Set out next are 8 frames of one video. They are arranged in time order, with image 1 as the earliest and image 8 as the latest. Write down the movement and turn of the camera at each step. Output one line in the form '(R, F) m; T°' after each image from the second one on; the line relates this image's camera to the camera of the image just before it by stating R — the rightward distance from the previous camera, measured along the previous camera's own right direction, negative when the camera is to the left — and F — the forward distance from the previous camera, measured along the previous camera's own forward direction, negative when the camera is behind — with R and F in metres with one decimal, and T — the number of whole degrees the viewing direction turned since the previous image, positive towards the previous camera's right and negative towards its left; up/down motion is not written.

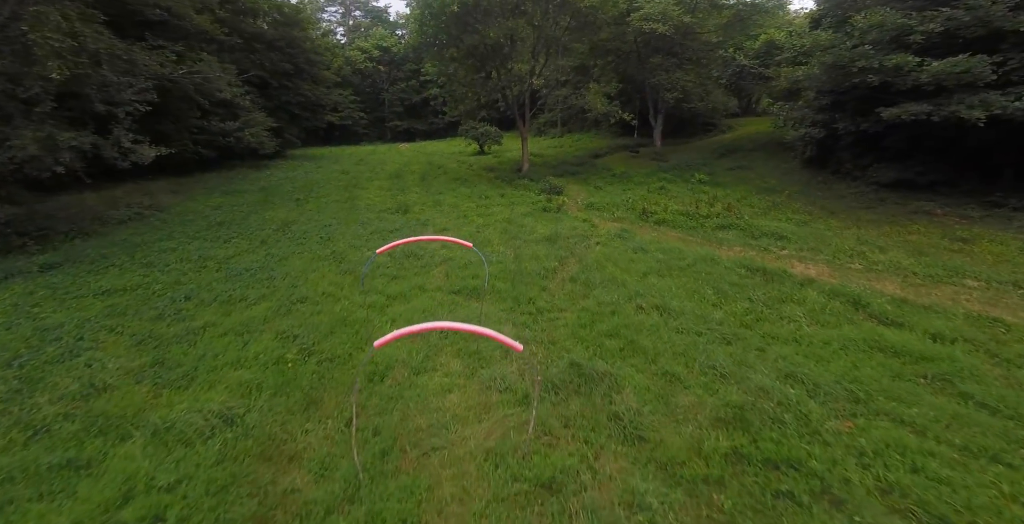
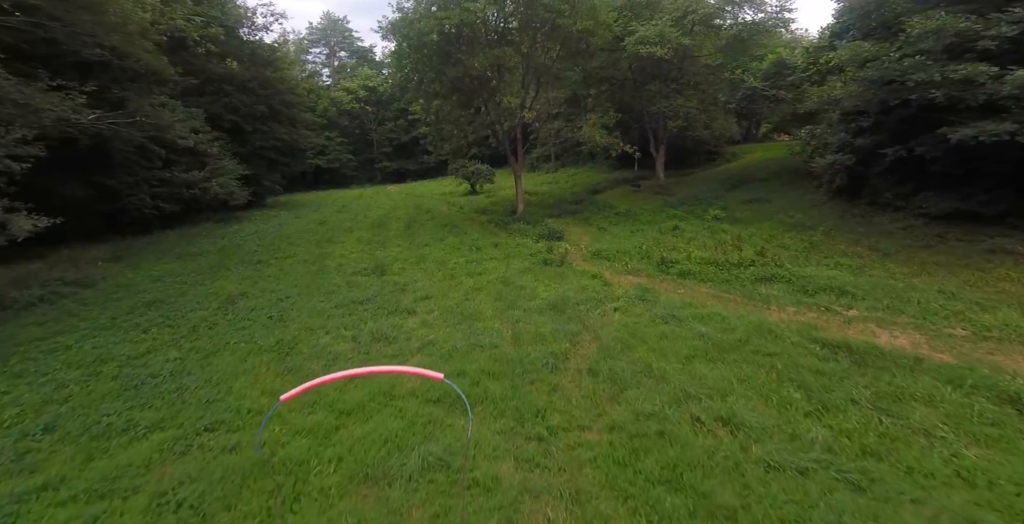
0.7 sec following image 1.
(0.0, +2.1) m; +1°
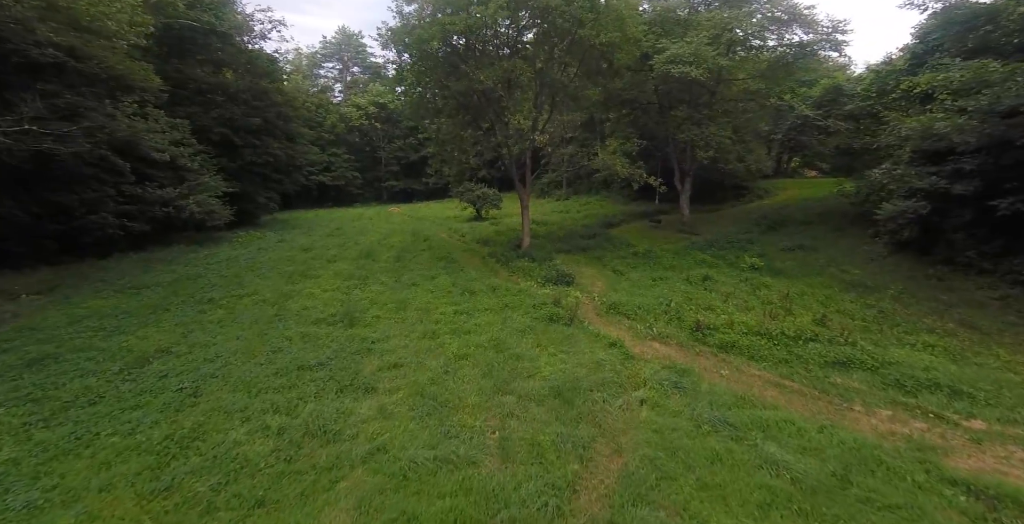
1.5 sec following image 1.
(+0.2, +2.1) m; -1°
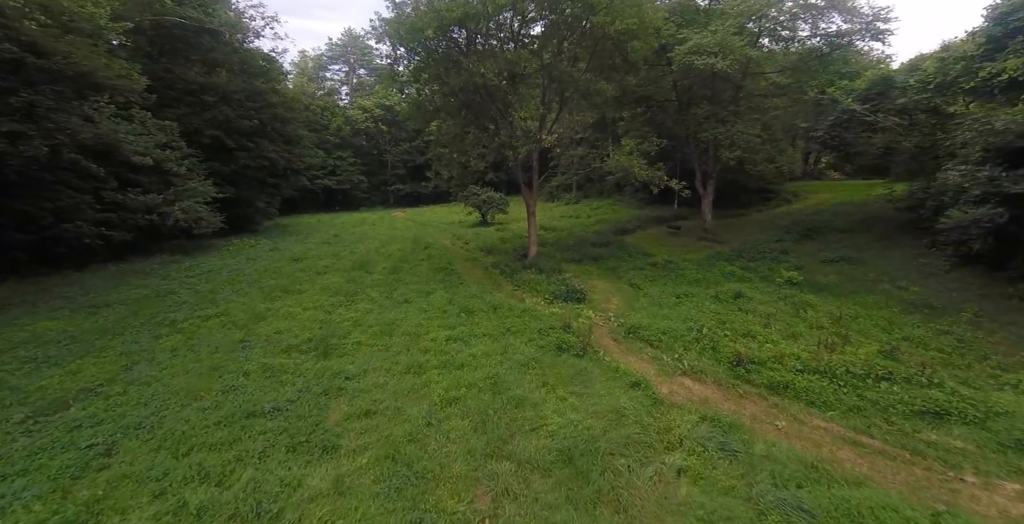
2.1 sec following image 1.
(+0.1, +1.4) m; -1°
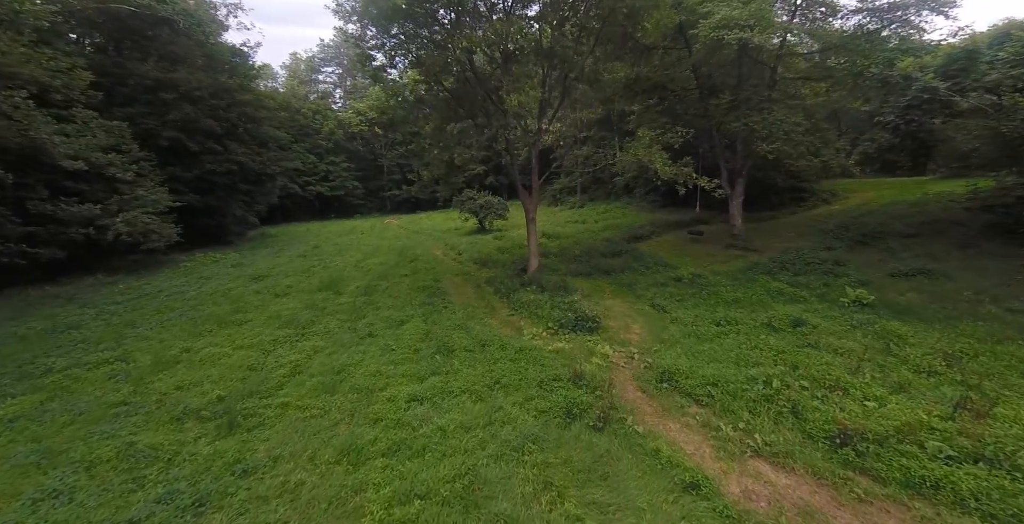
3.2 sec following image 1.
(+0.2, +2.4) m; 0°
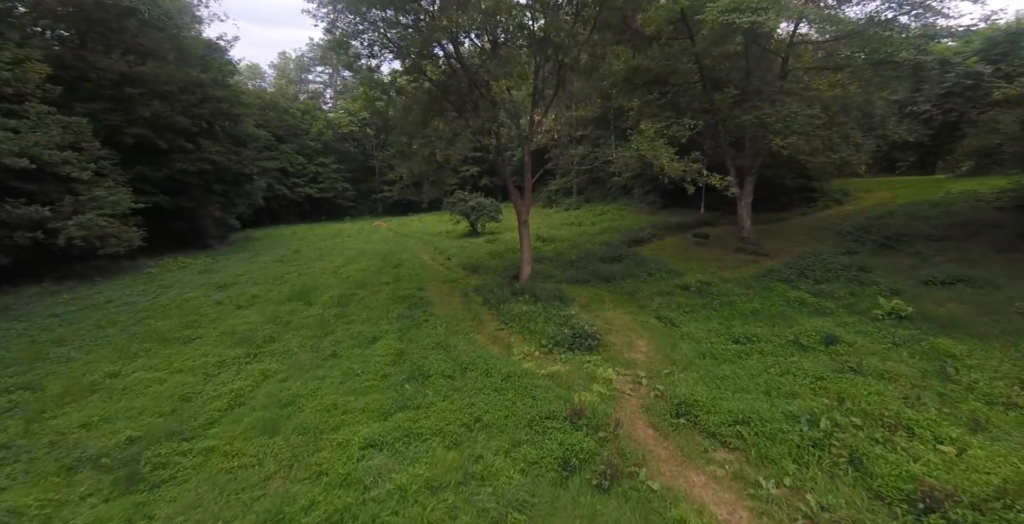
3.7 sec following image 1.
(+0.1, +1.2) m; +1°
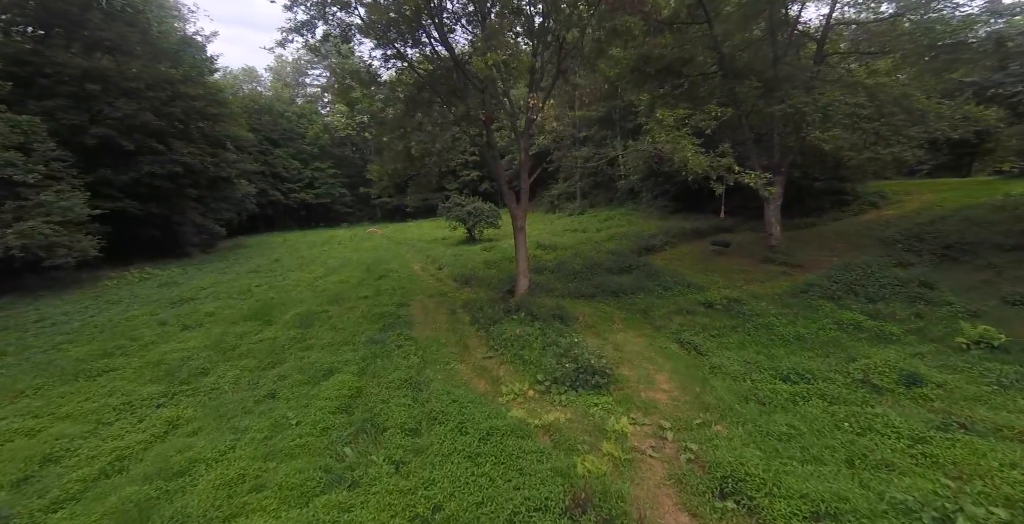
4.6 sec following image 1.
(+0.2, +1.6) m; -1°
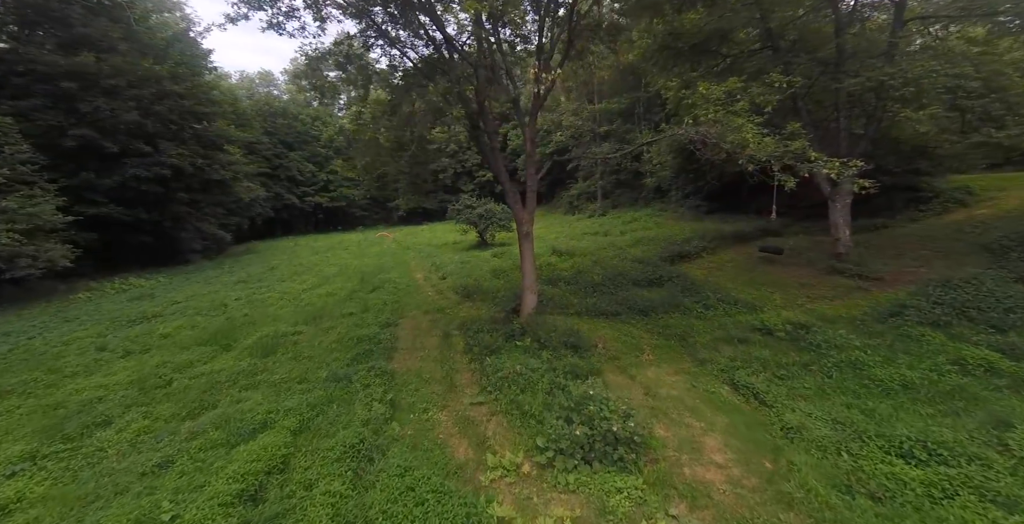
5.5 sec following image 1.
(+0.3, +1.8) m; -3°
